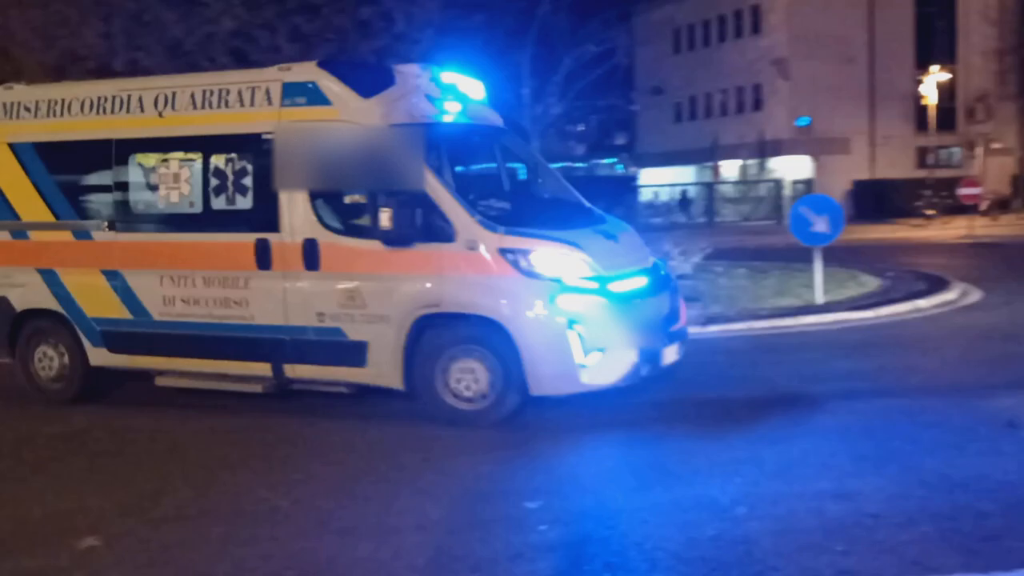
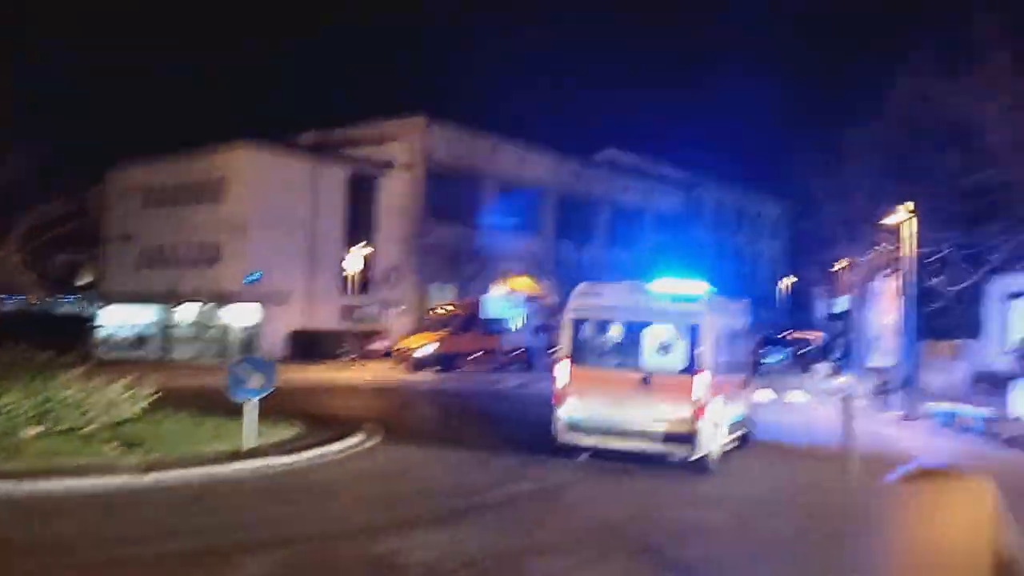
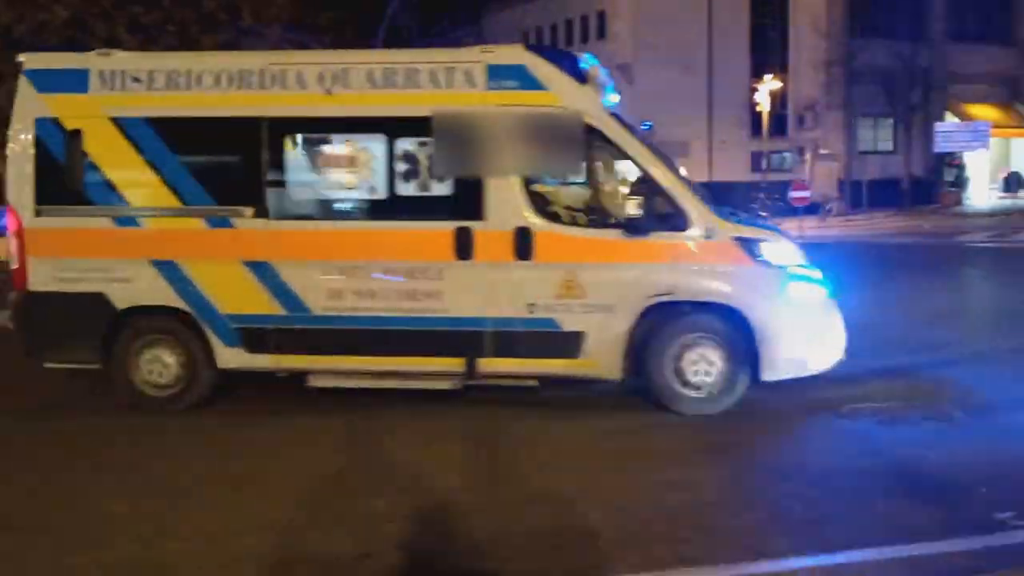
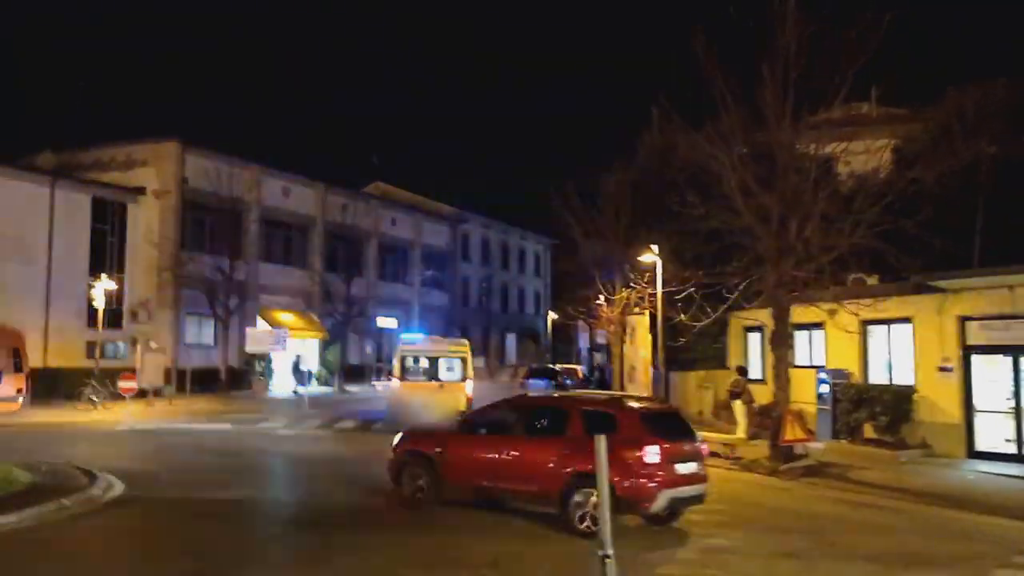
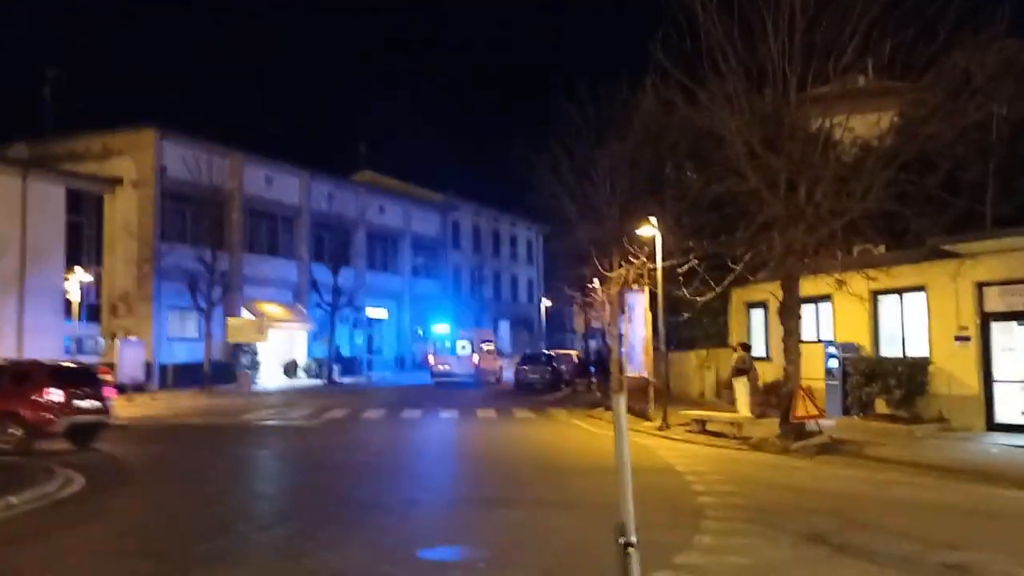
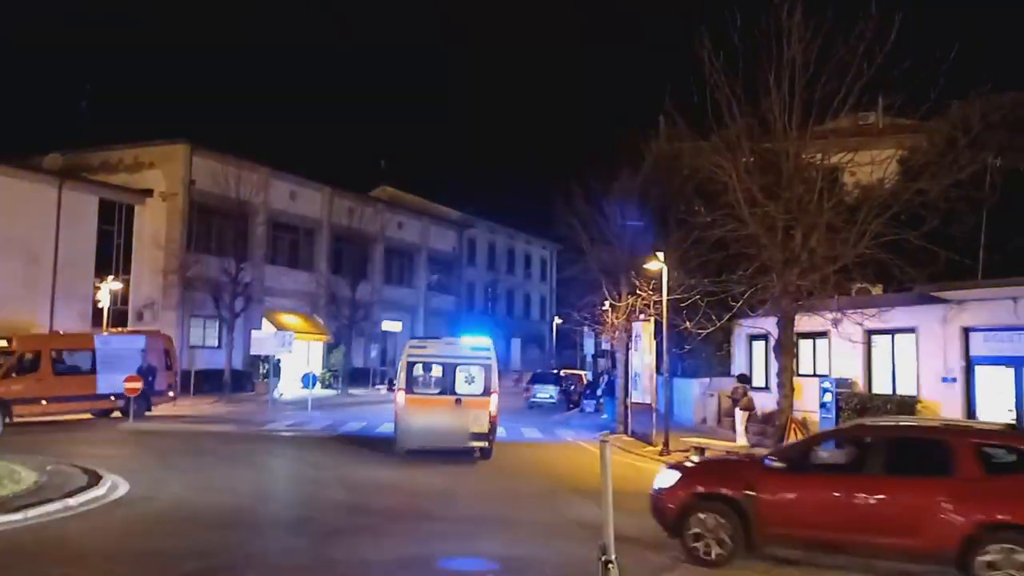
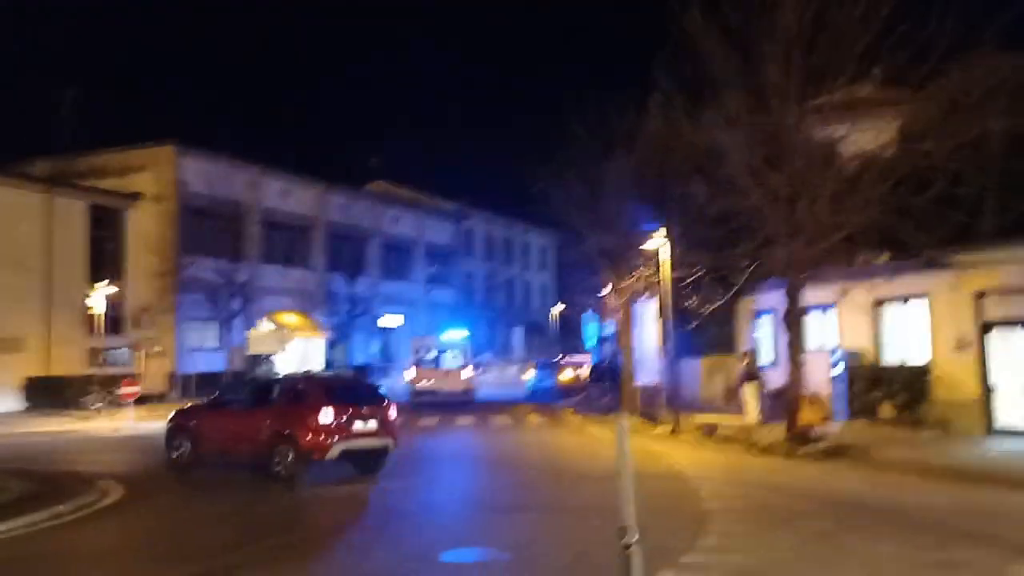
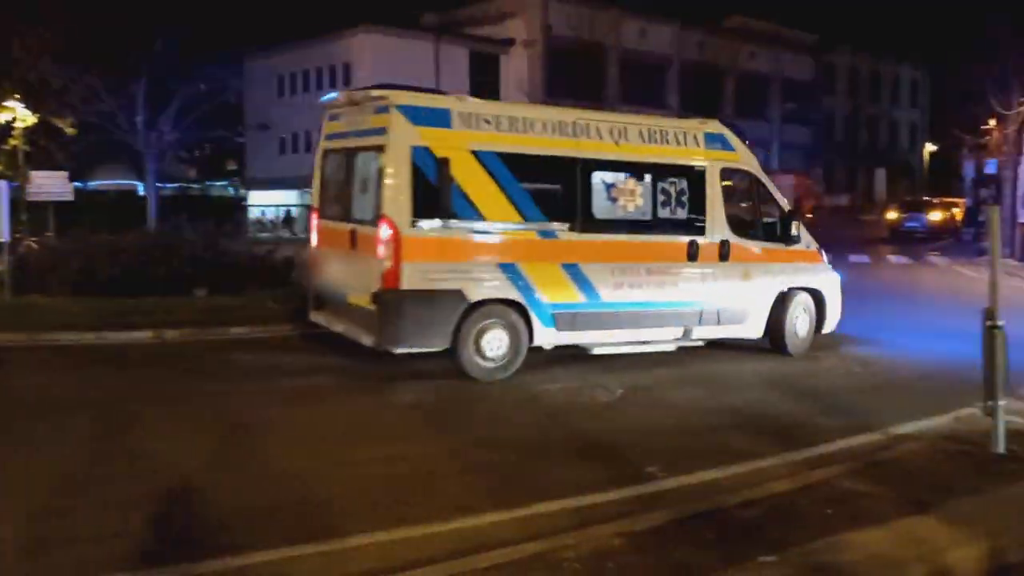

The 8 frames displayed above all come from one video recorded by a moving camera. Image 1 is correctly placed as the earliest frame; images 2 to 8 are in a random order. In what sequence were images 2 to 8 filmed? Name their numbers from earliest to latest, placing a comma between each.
3, 8, 2, 6, 4, 7, 5
